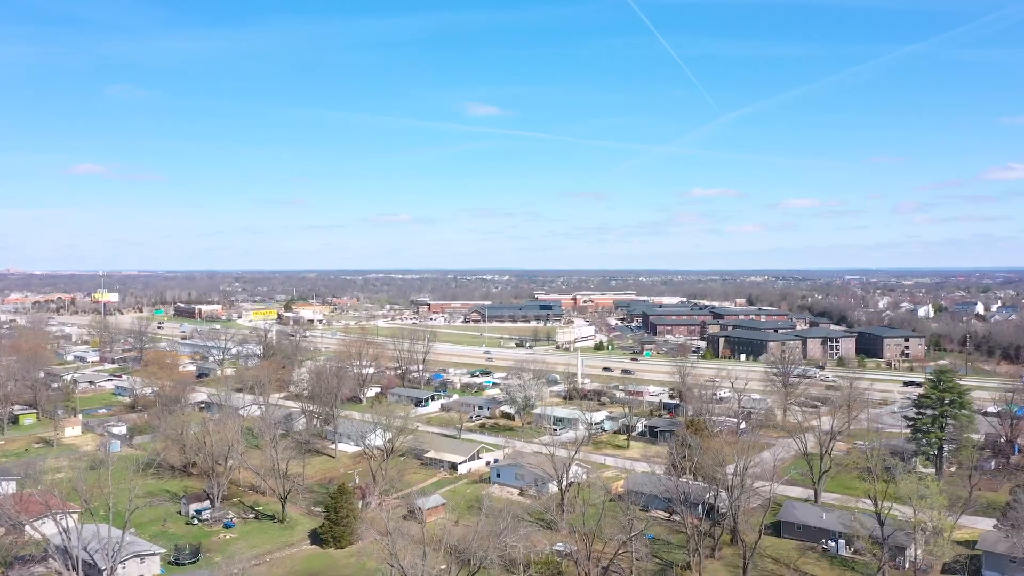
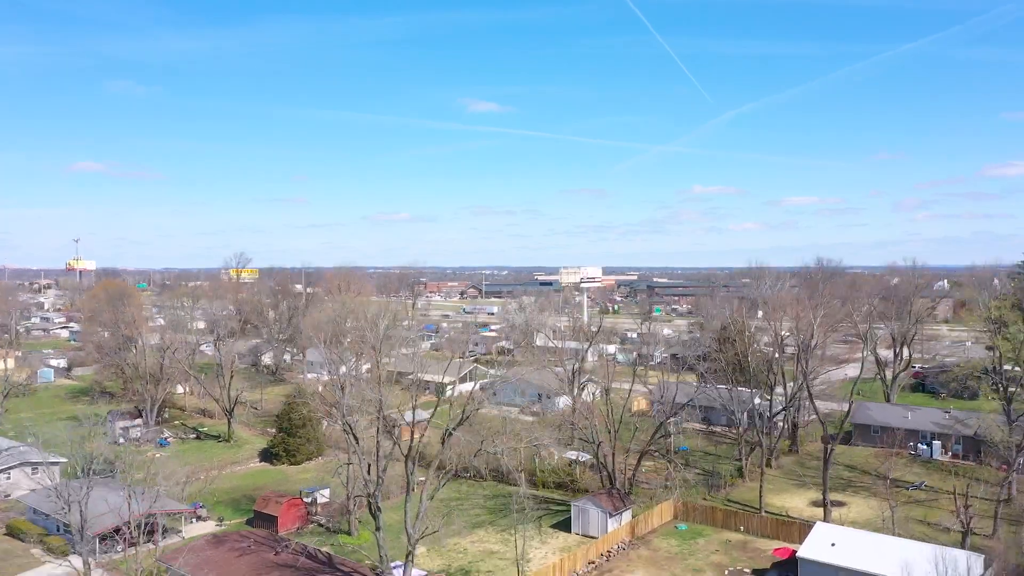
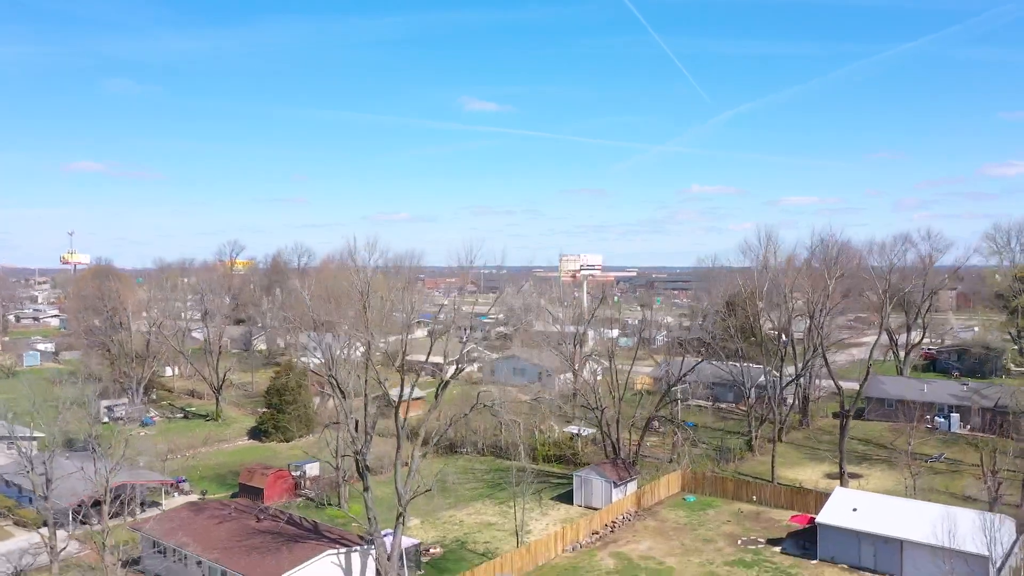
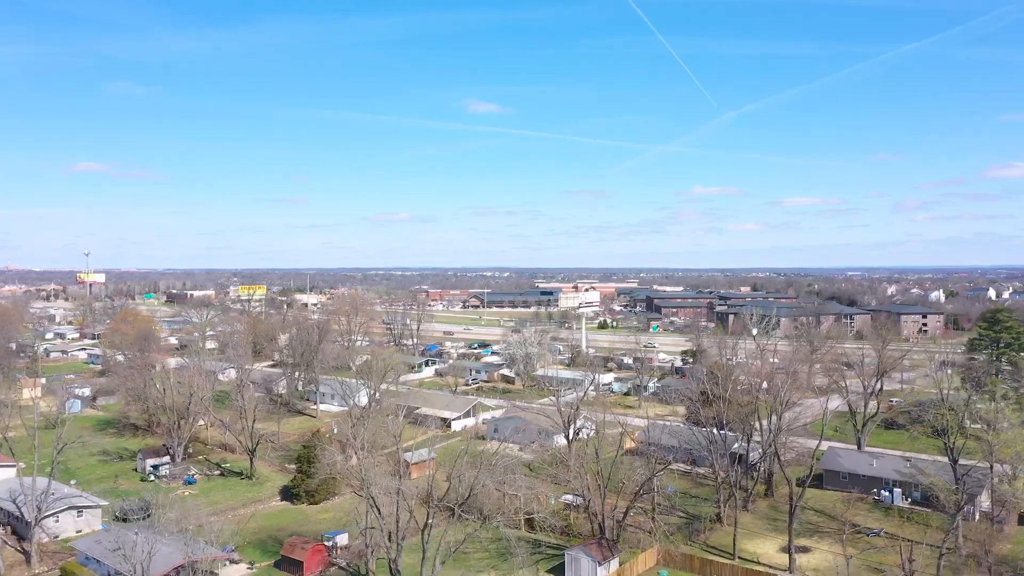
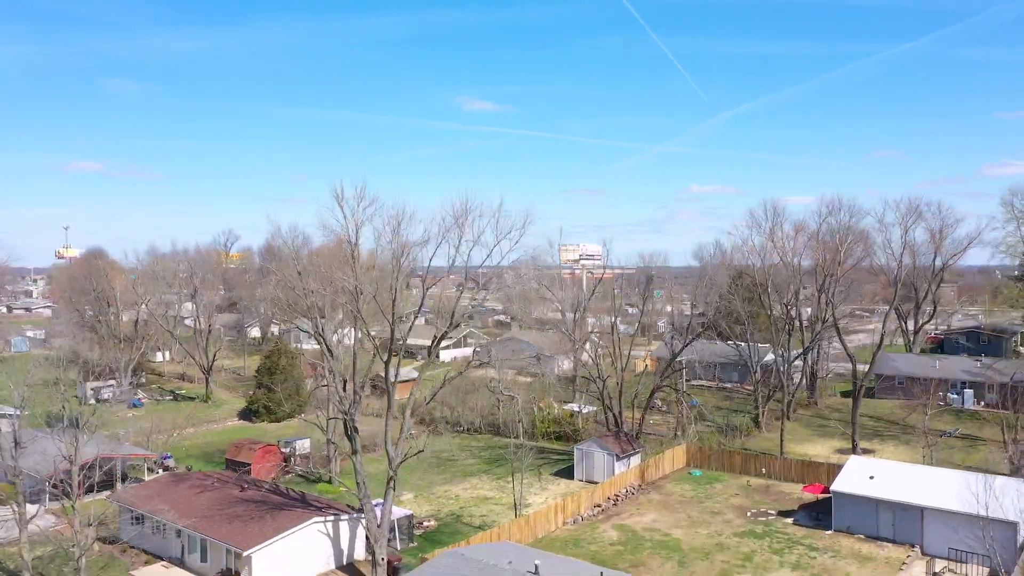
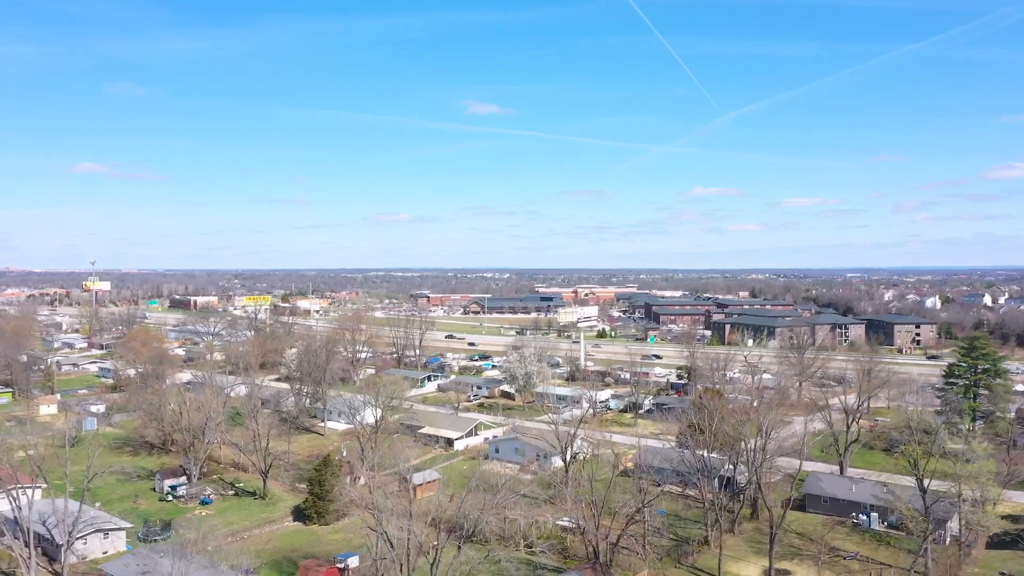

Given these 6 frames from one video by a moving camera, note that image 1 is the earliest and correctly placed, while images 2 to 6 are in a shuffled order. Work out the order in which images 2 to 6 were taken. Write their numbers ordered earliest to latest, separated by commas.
6, 4, 2, 3, 5
